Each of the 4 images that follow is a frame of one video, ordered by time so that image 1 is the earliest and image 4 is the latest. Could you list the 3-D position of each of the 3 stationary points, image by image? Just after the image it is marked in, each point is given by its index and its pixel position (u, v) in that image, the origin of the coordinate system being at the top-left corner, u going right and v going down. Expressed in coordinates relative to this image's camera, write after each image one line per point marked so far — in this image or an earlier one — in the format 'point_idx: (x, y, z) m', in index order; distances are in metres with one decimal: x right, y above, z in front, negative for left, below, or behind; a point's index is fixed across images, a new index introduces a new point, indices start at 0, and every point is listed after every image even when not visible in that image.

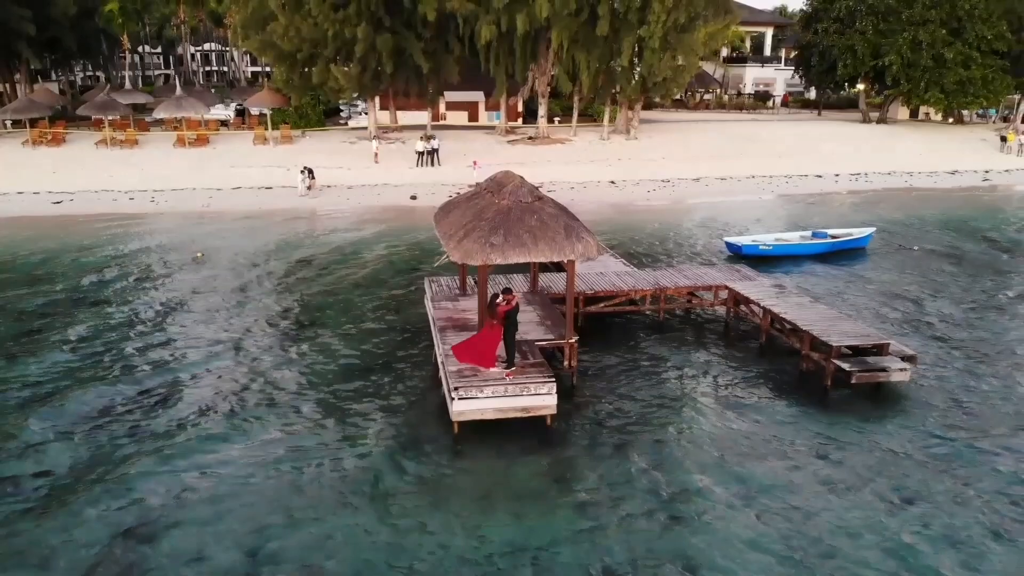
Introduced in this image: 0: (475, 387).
0: (-0.5, -1.4, +11.2) m
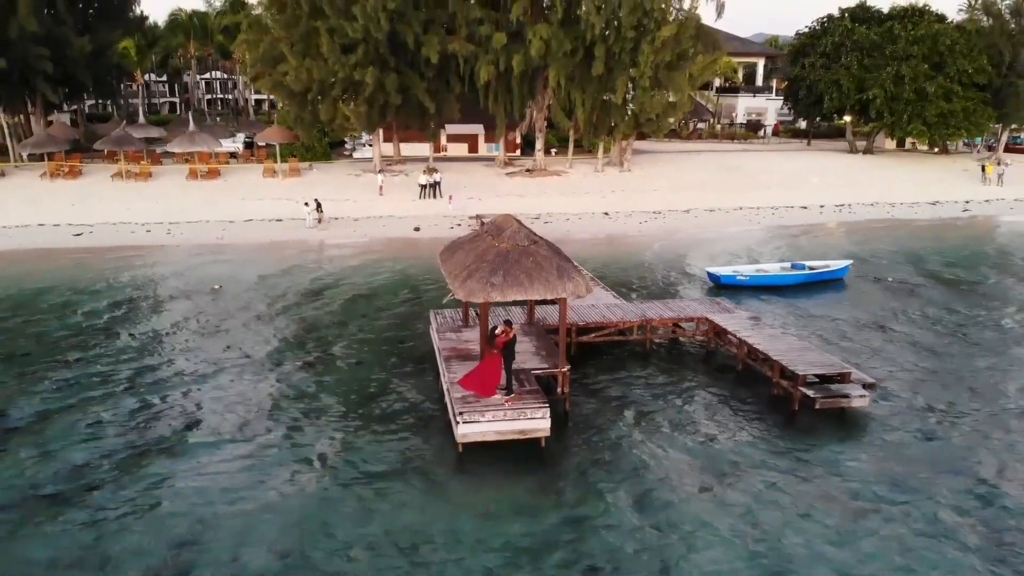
0: (-0.5, -1.9, +12.4) m
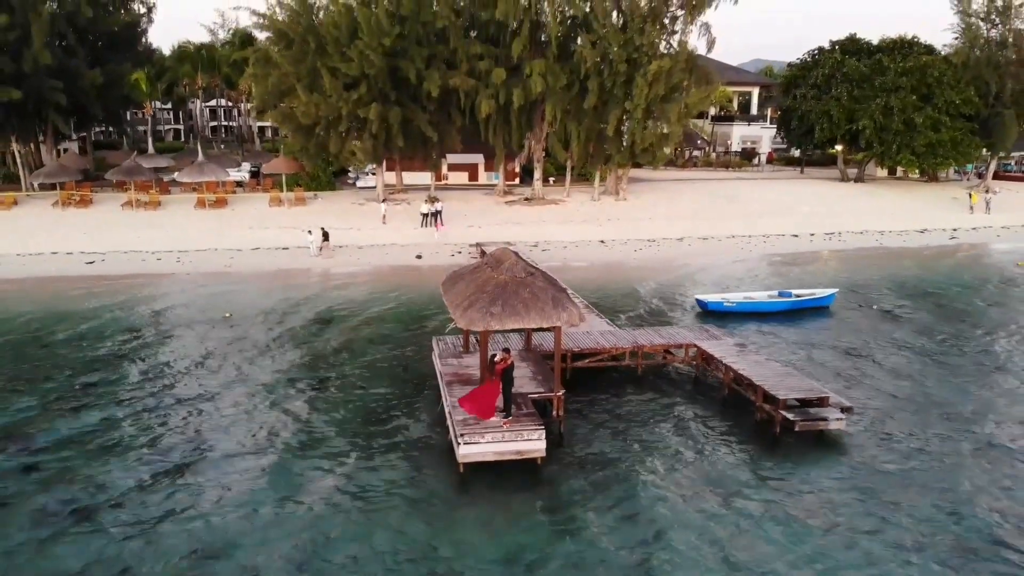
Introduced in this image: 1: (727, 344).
0: (-0.6, -2.4, +13.2) m
1: (+4.9, -1.3, +18.0) m
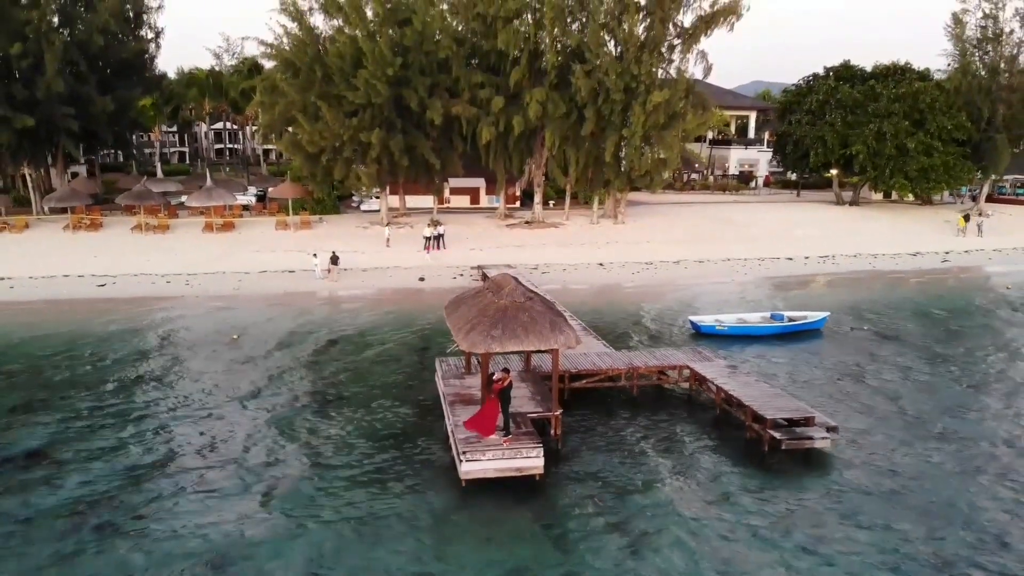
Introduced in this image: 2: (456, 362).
0: (-0.6, -2.9, +13.9) m
1: (+4.9, -1.8, +18.7) m
2: (-1.3, -1.8, +19.2) m
